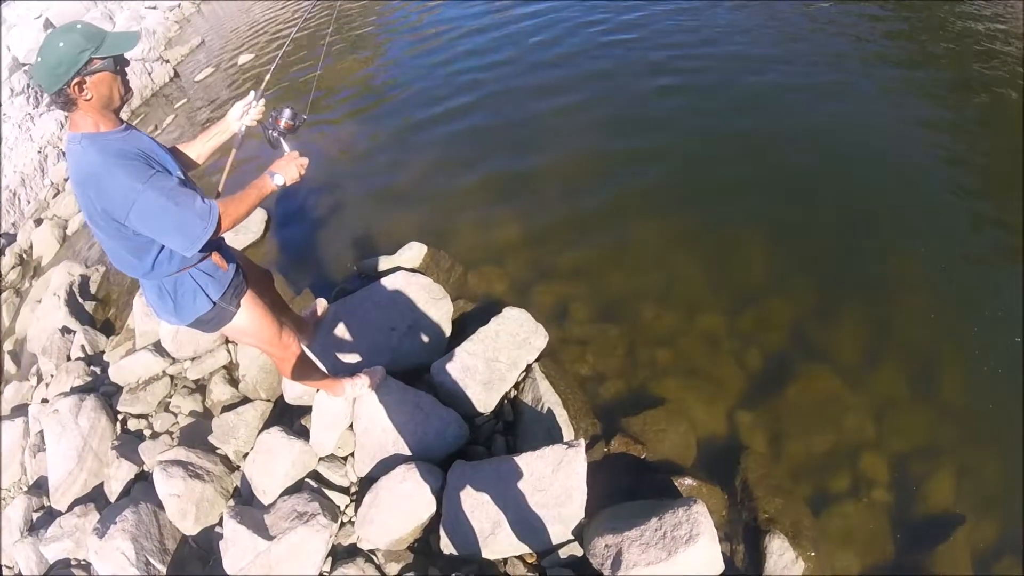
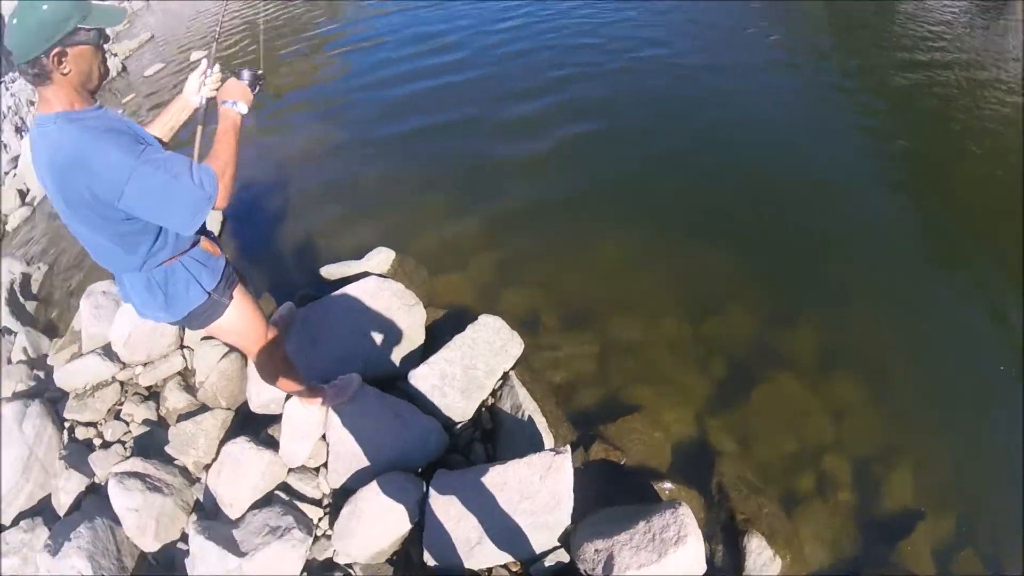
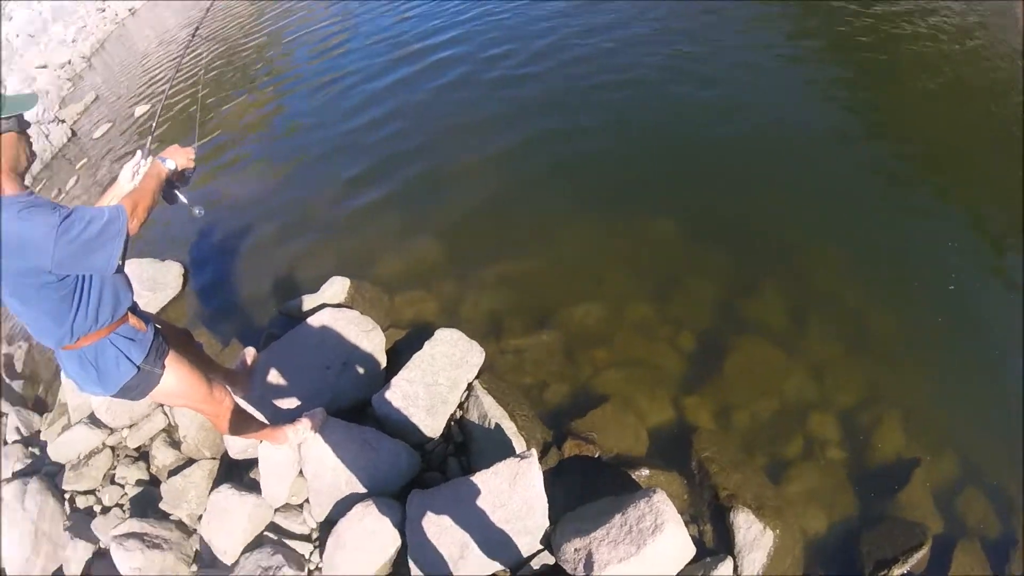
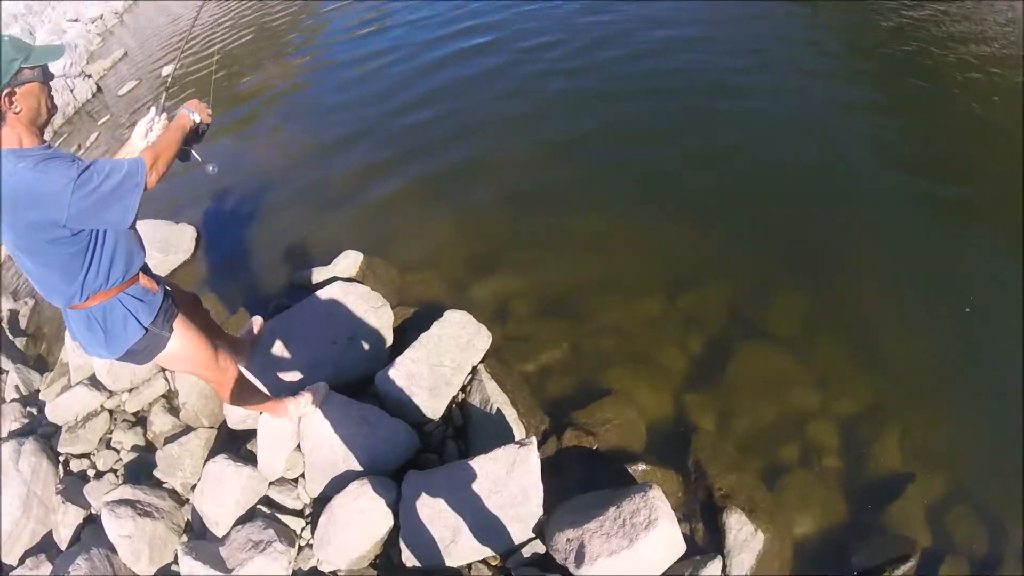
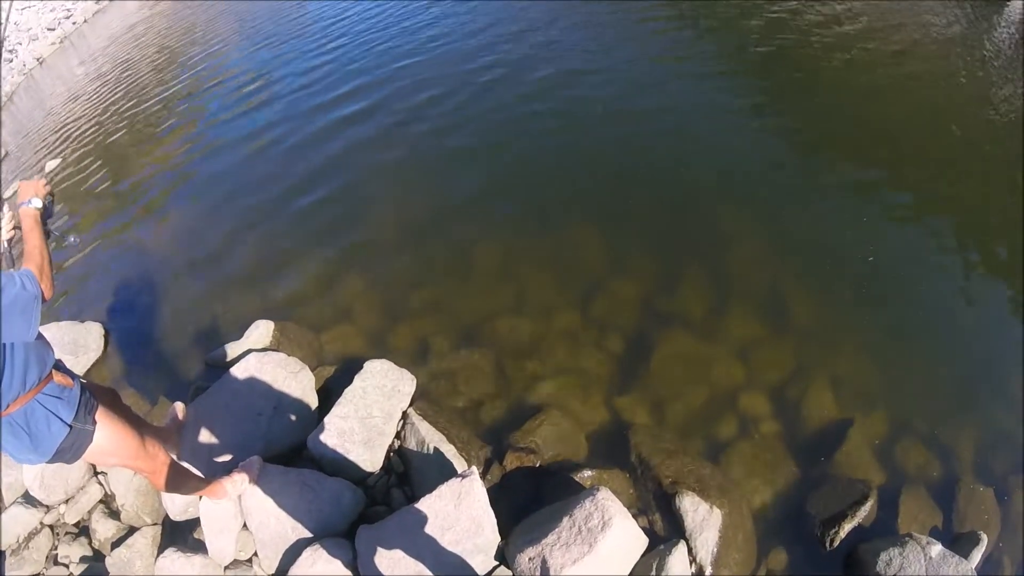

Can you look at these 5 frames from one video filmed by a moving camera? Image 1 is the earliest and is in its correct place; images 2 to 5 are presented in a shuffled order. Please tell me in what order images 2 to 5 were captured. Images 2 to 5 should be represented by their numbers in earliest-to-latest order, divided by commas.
3, 4, 5, 2
